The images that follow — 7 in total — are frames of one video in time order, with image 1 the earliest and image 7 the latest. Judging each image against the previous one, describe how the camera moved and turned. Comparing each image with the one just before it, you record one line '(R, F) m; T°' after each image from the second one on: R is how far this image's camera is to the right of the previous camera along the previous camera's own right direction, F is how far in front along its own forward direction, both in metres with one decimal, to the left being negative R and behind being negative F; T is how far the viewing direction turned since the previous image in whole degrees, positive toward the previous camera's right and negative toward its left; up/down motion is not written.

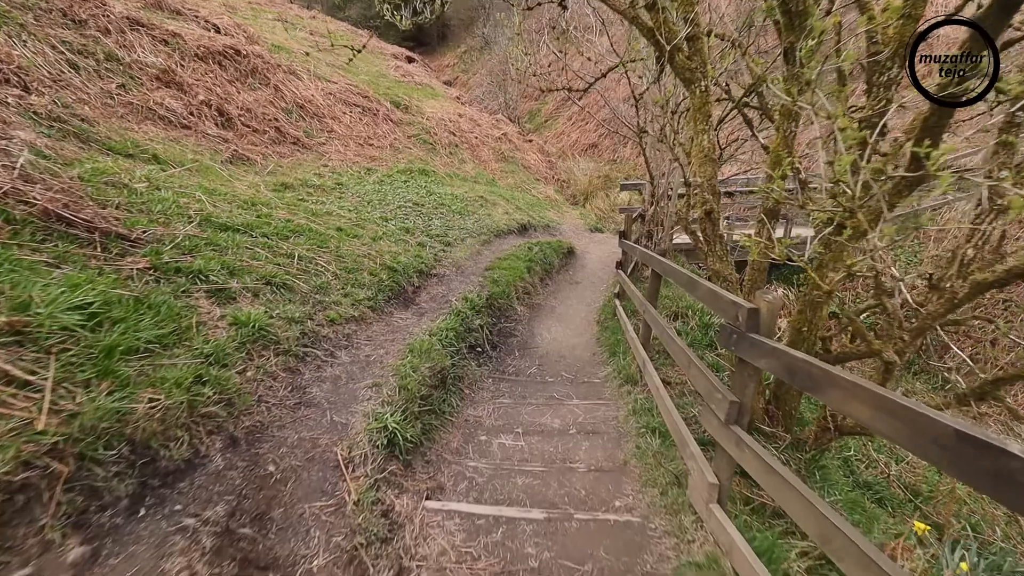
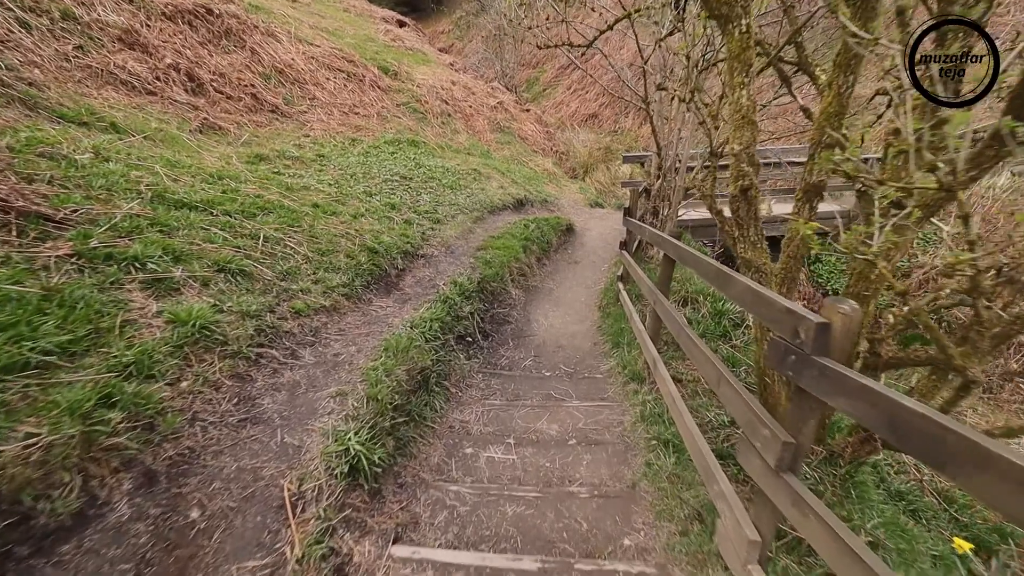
(+0.1, +0.6) m; 0°
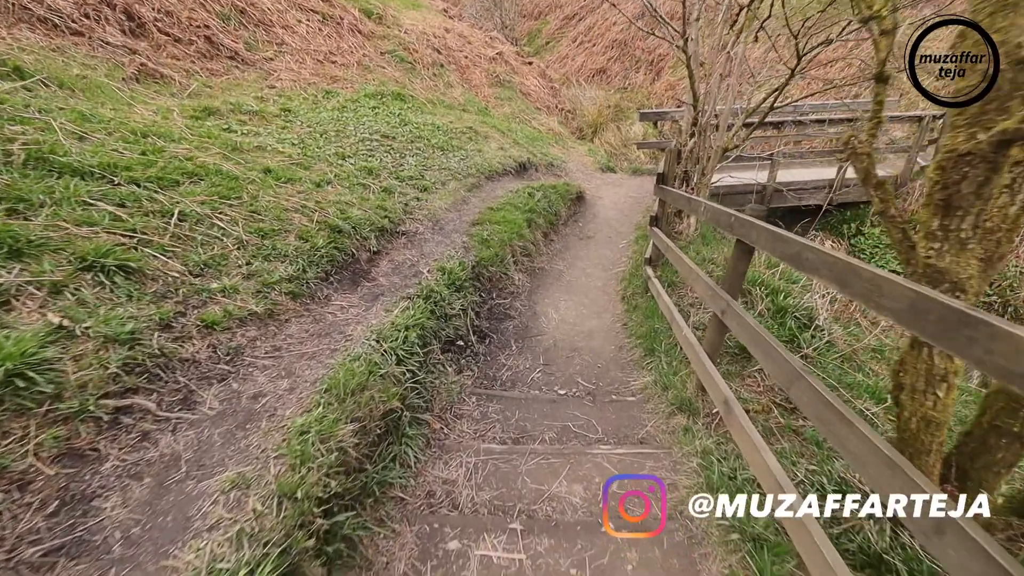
(0.0, +1.2) m; 0°
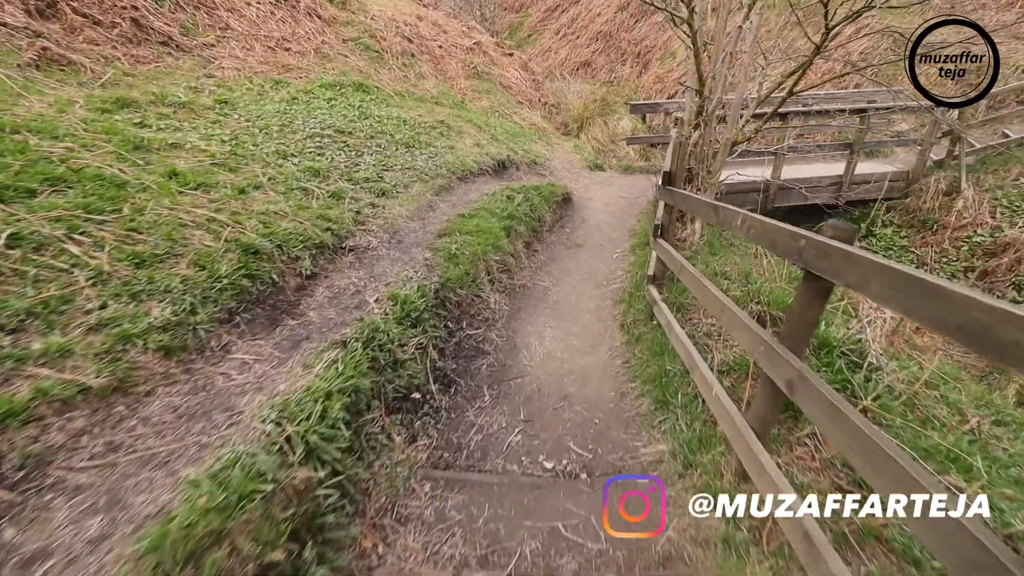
(+0.1, +0.9) m; +1°
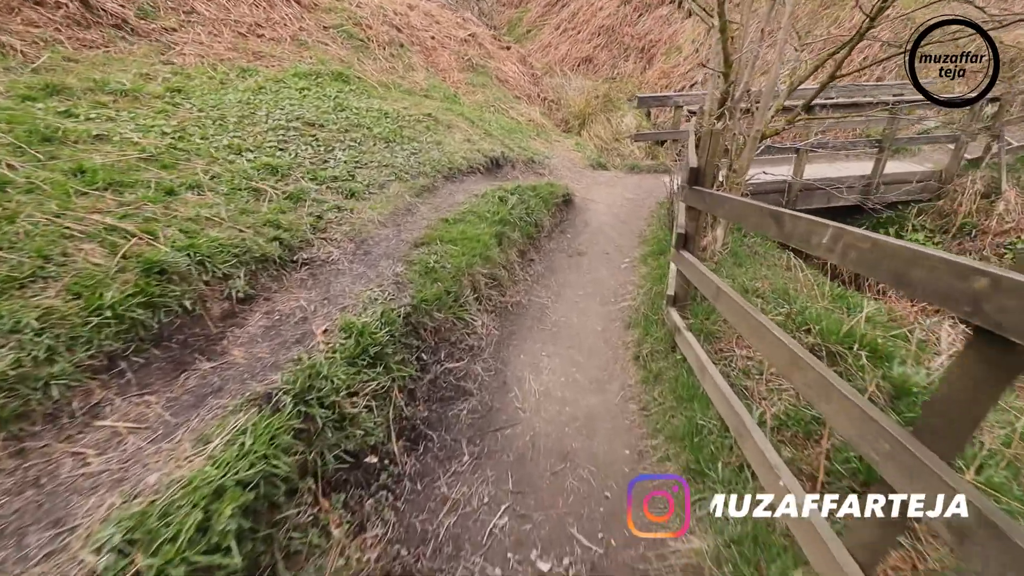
(+0.1, +0.7) m; 0°
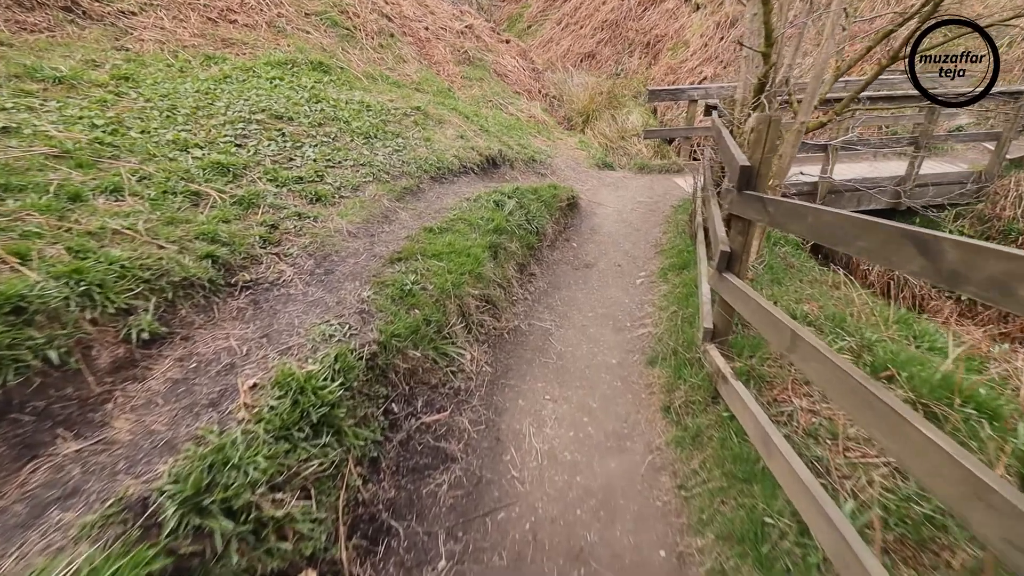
(0.0, +0.7) m; 0°
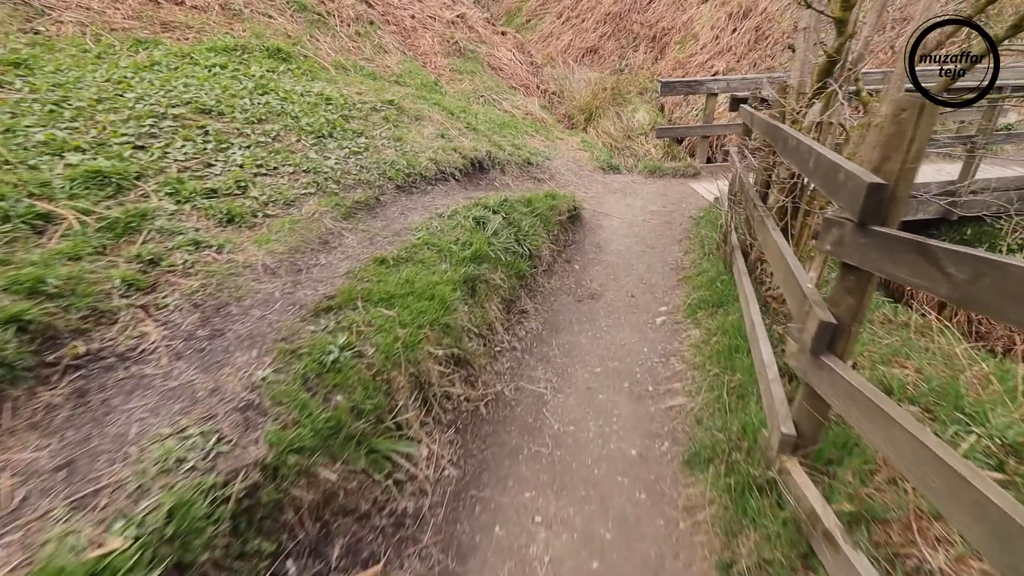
(+0.1, +0.9) m; 0°
